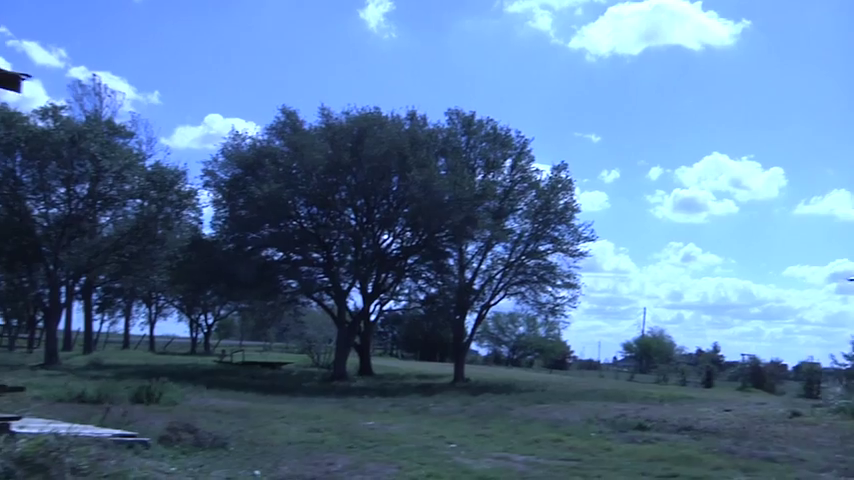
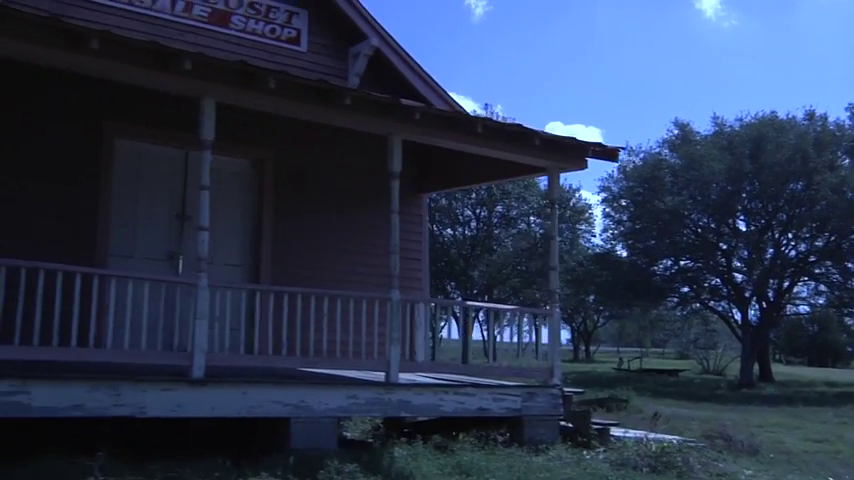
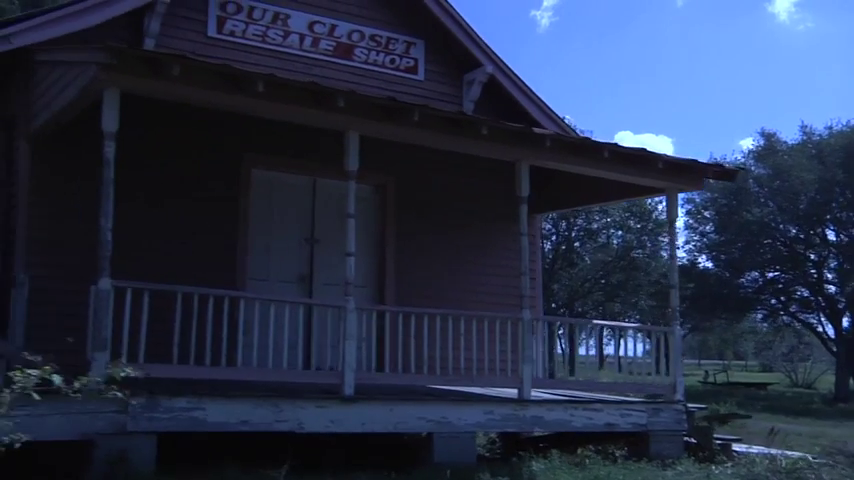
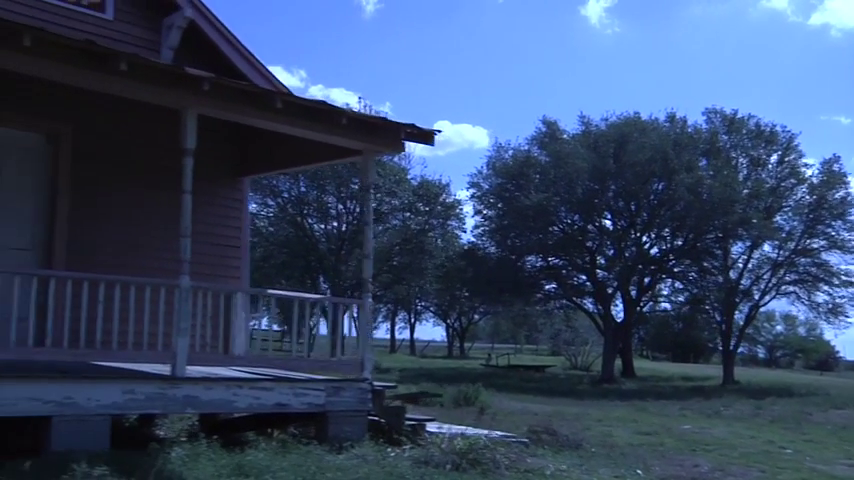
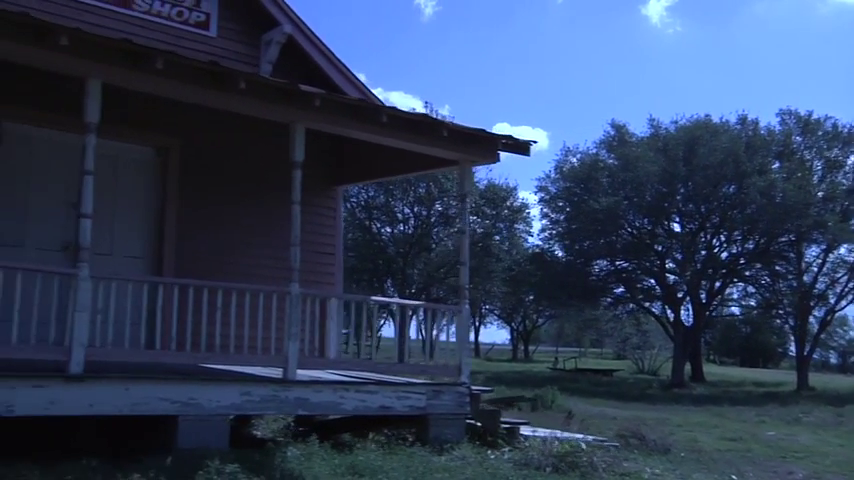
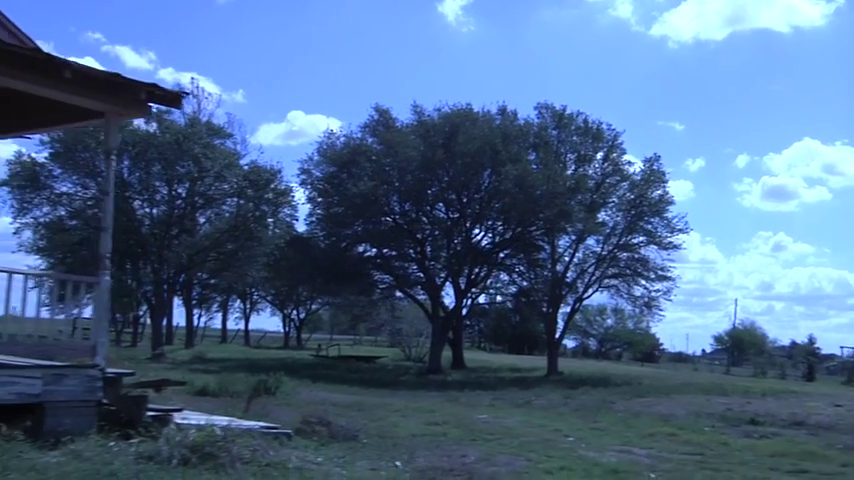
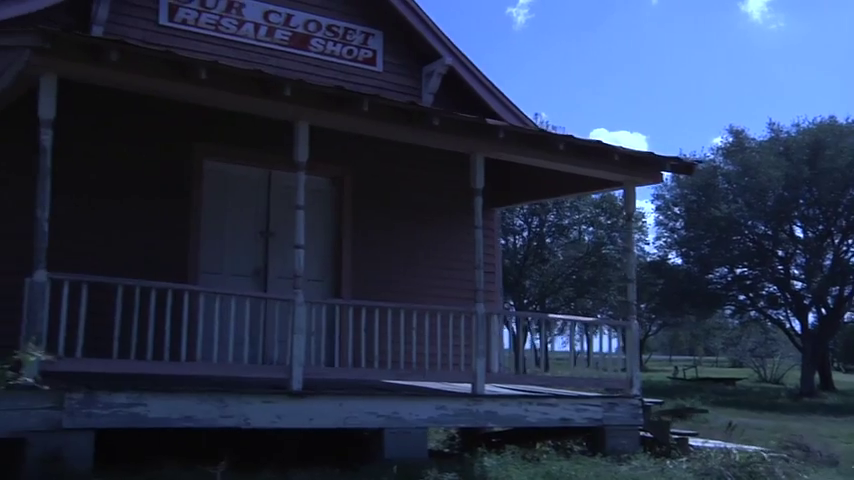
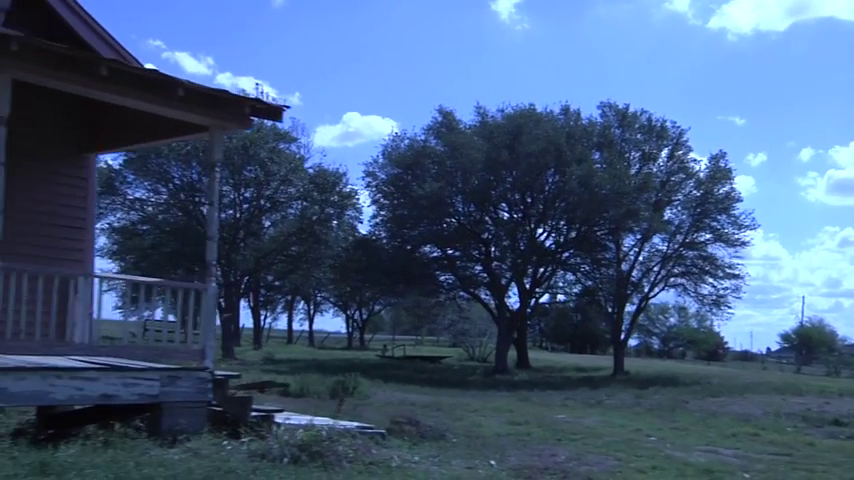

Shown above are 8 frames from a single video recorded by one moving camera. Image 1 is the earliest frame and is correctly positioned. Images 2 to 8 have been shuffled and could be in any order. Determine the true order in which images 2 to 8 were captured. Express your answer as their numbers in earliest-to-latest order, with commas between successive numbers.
6, 8, 4, 5, 2, 7, 3
